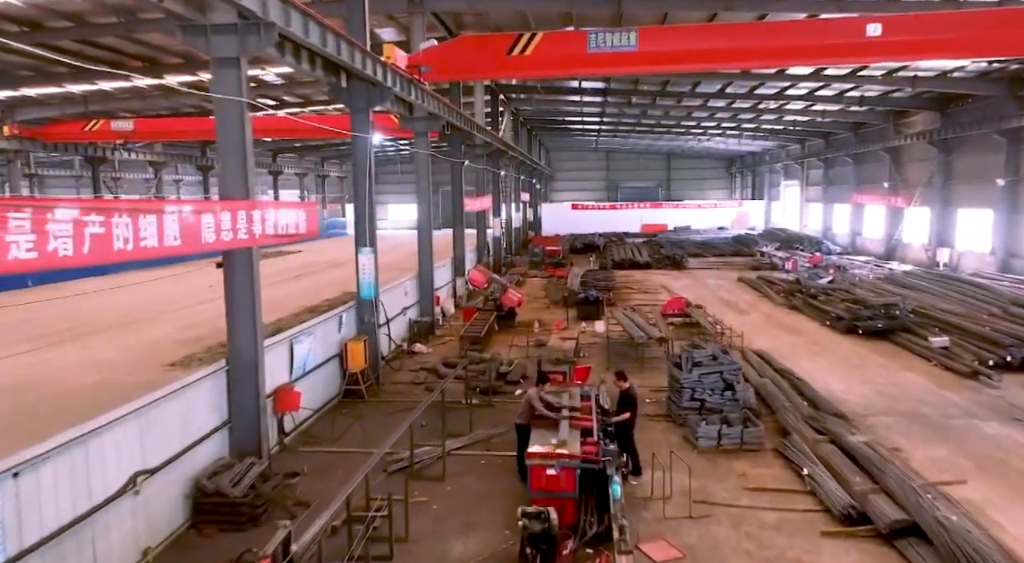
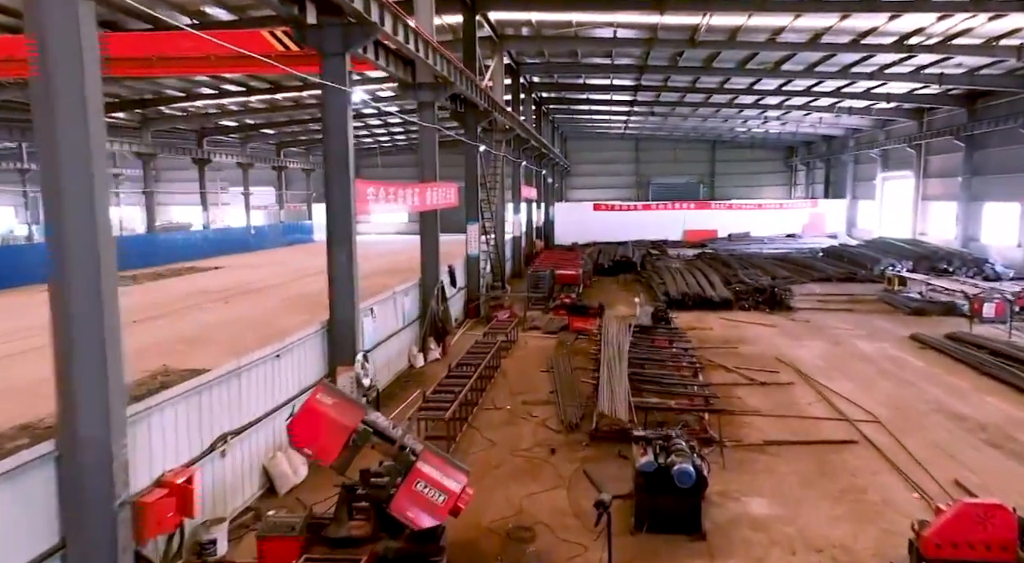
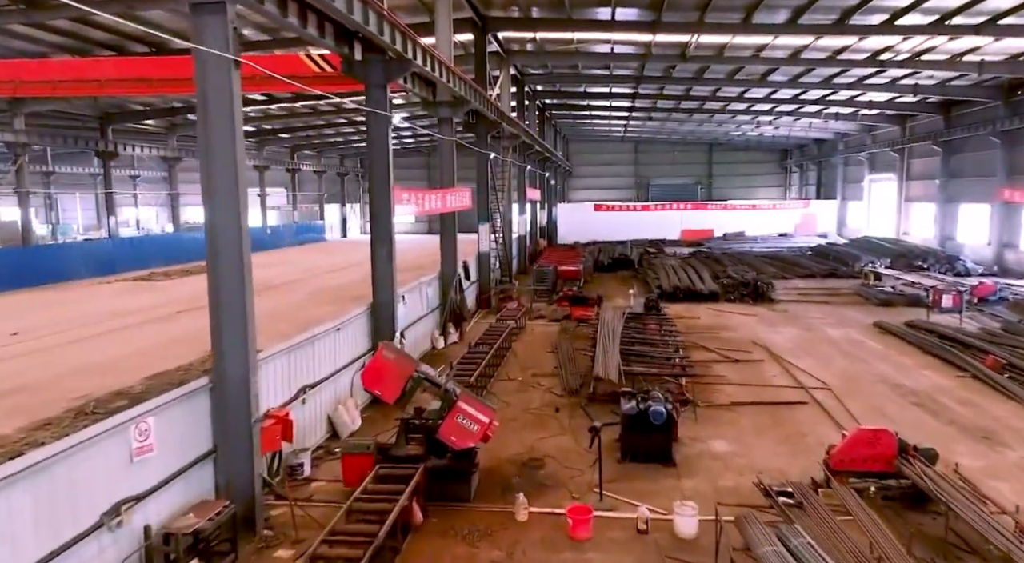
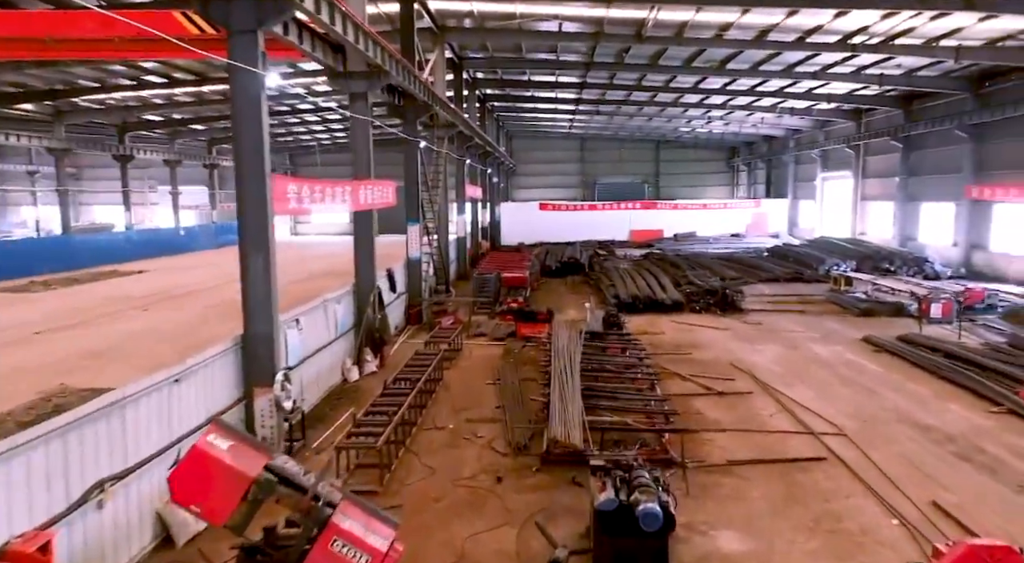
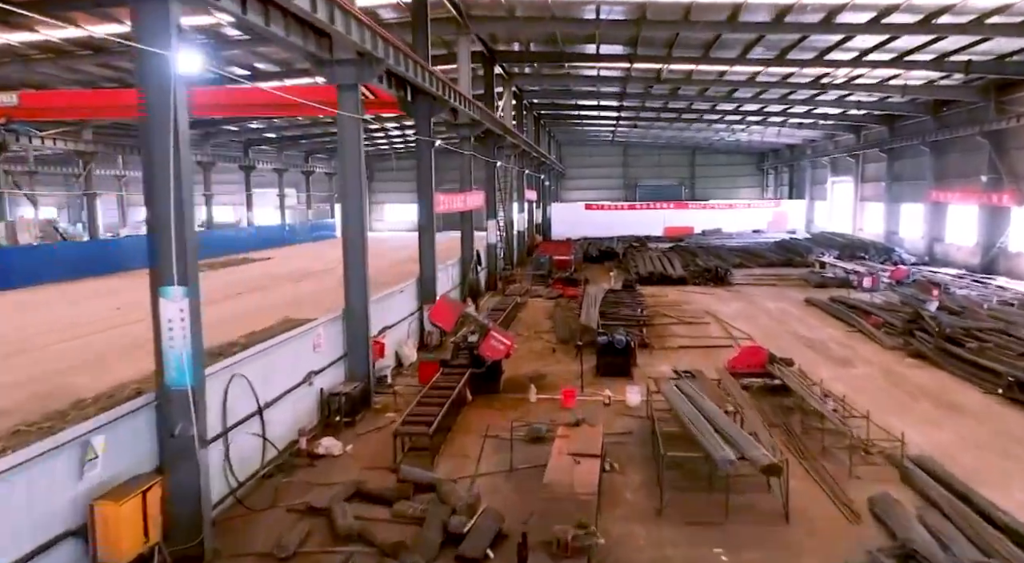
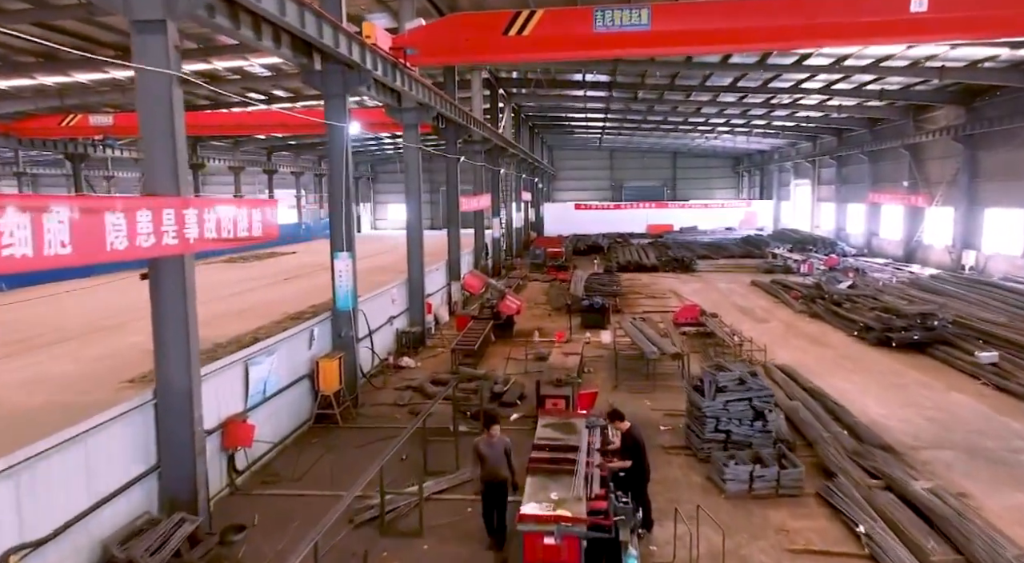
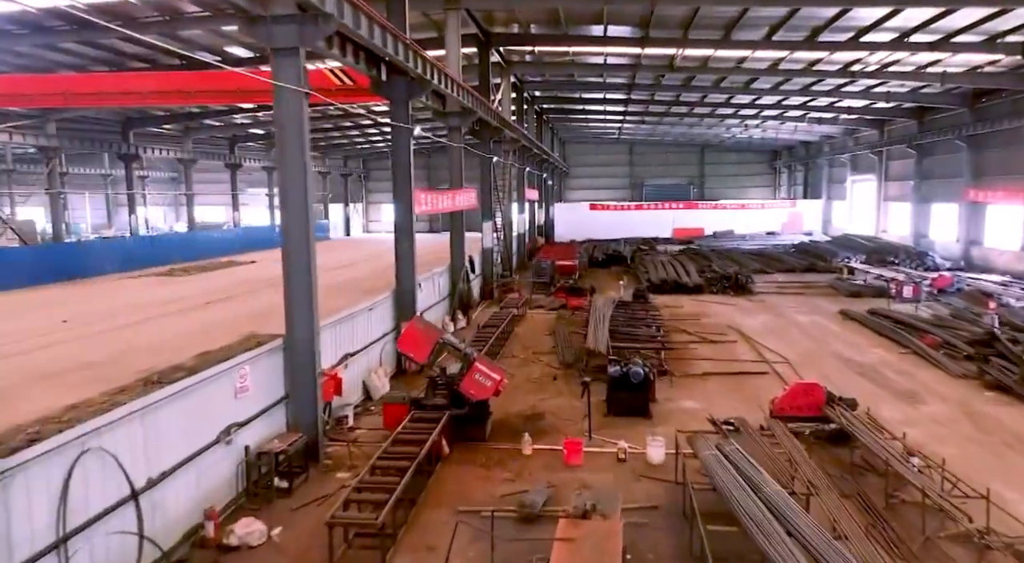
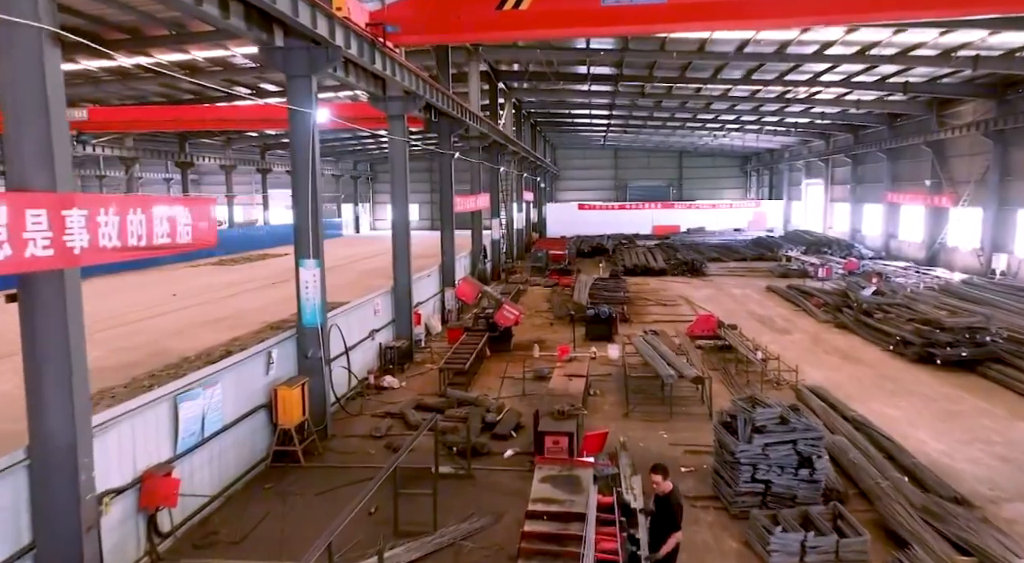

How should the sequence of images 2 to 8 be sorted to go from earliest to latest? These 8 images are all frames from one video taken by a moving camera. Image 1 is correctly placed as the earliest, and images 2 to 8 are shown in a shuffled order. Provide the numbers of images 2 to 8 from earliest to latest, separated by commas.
6, 8, 5, 7, 3, 2, 4
